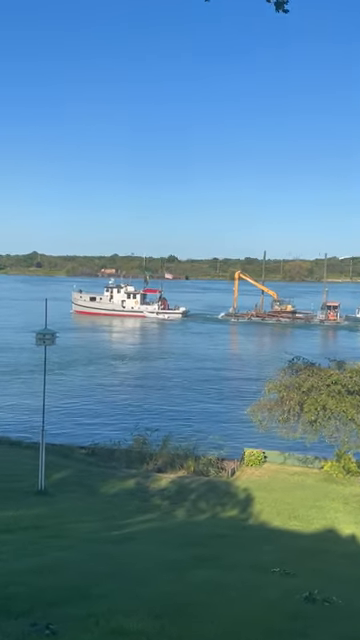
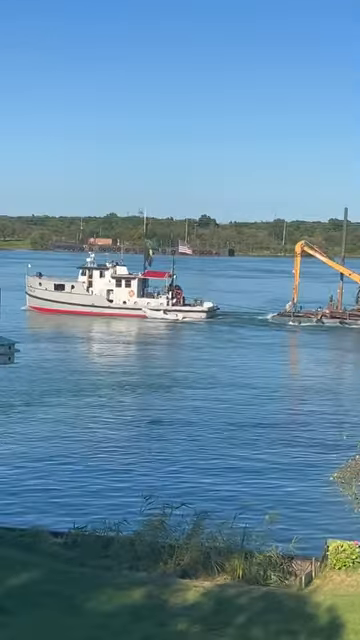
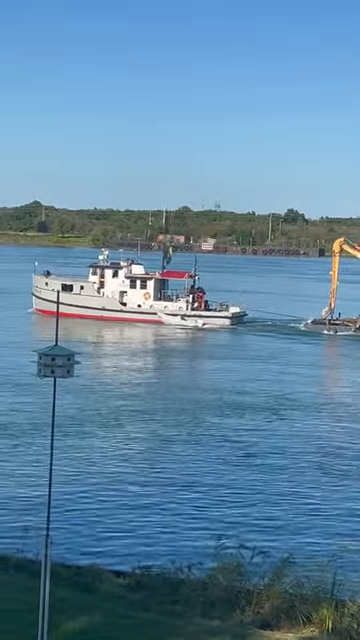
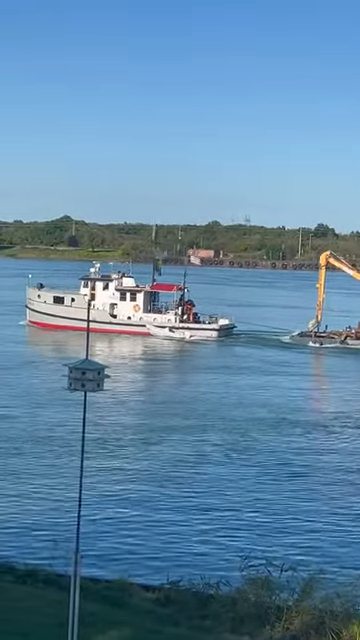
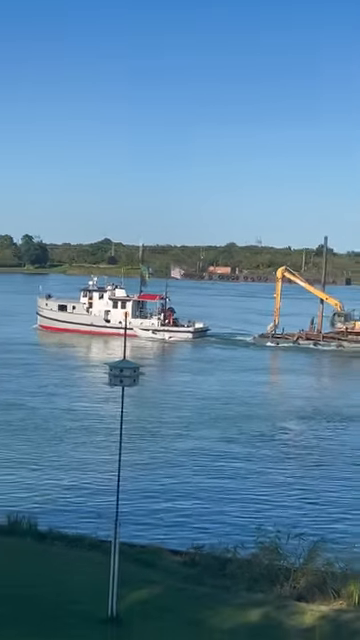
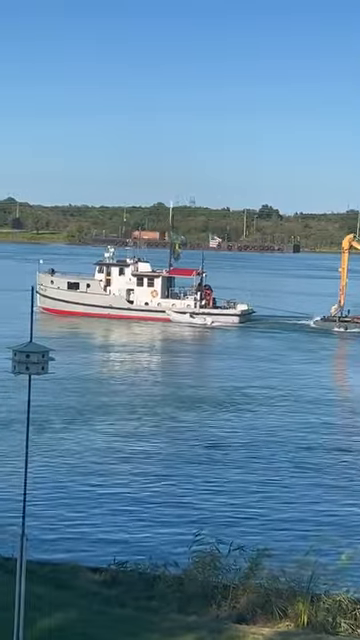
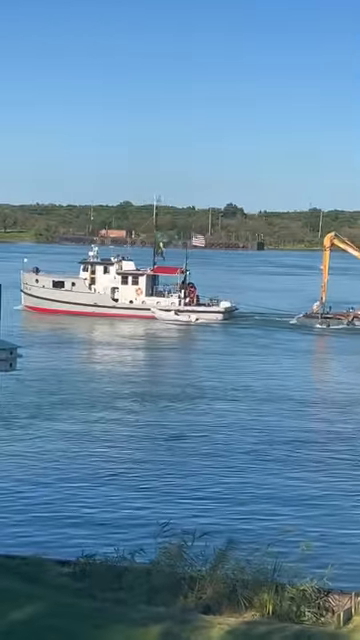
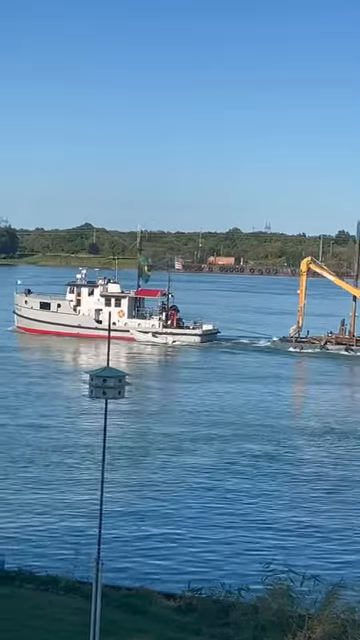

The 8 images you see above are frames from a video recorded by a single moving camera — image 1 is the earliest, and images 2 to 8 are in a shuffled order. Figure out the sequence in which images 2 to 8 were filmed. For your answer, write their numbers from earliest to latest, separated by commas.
2, 7, 6, 3, 4, 8, 5
